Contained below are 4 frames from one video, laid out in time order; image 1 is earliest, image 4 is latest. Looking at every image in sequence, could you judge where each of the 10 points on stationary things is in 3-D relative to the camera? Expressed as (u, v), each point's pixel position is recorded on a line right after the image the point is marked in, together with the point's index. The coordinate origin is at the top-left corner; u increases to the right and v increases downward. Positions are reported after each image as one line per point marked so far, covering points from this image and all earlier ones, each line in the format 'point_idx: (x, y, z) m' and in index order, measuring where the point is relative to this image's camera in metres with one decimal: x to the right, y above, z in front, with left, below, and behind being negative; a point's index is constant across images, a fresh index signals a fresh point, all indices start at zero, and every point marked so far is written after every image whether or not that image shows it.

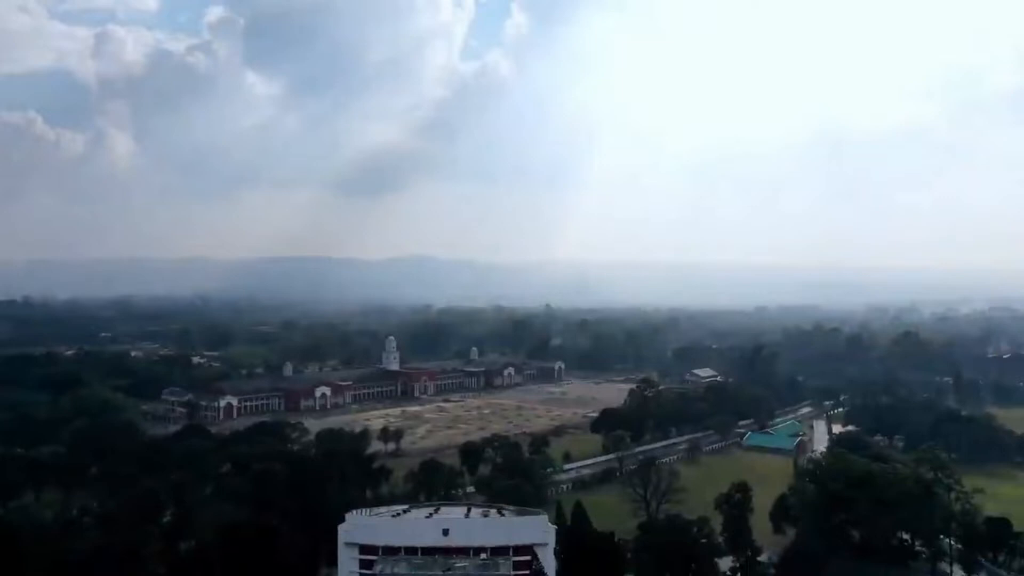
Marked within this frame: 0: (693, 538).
0: (+3.2, -4.4, +15.3) m
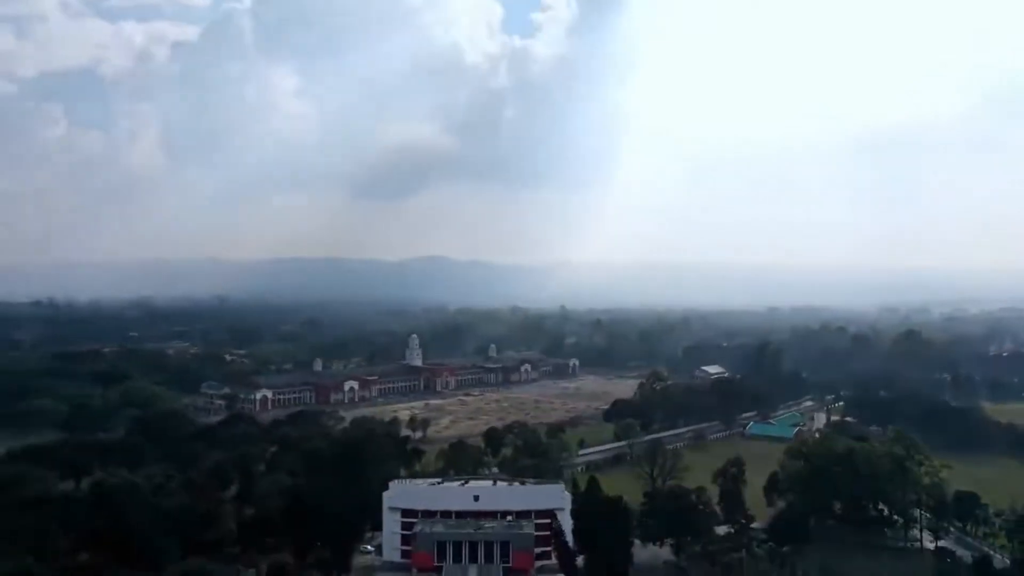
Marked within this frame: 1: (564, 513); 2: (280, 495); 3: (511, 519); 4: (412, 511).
0: (+3.6, -4.4, +17.6) m
1: (+1.0, -4.5, +17.5) m
2: (-4.5, -4.1, +17.4) m
3: (0.0, -4.6, +17.3) m
4: (-2.0, -4.4, +17.5) m
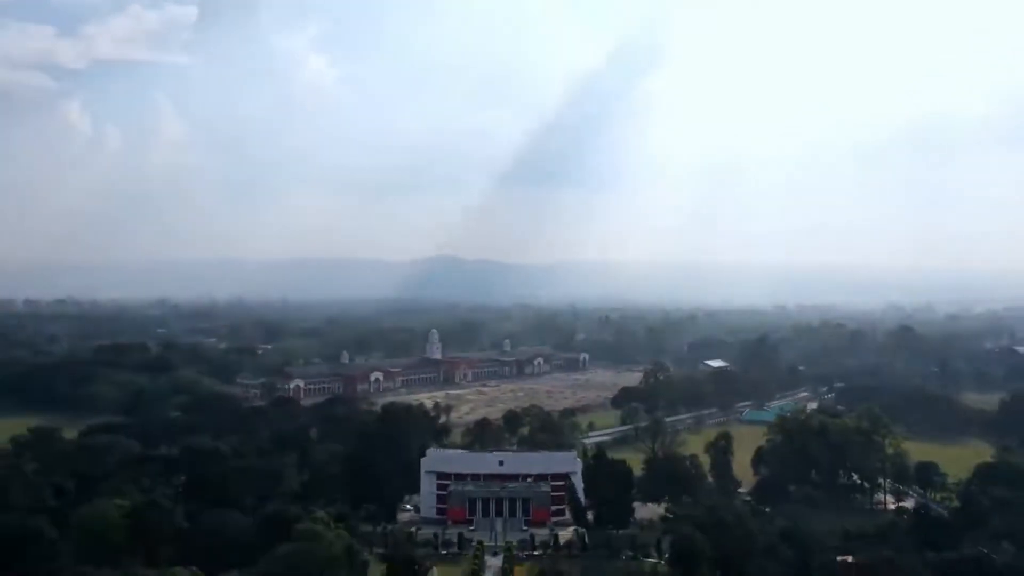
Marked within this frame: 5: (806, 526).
0: (+4.1, -4.3, +20.6) m
1: (+1.5, -4.4, +20.6) m
2: (-4.0, -4.1, +20.5) m
3: (+0.4, -4.5, +20.3) m
4: (-1.6, -4.3, +20.5) m
5: (+5.9, -4.7, +17.7) m
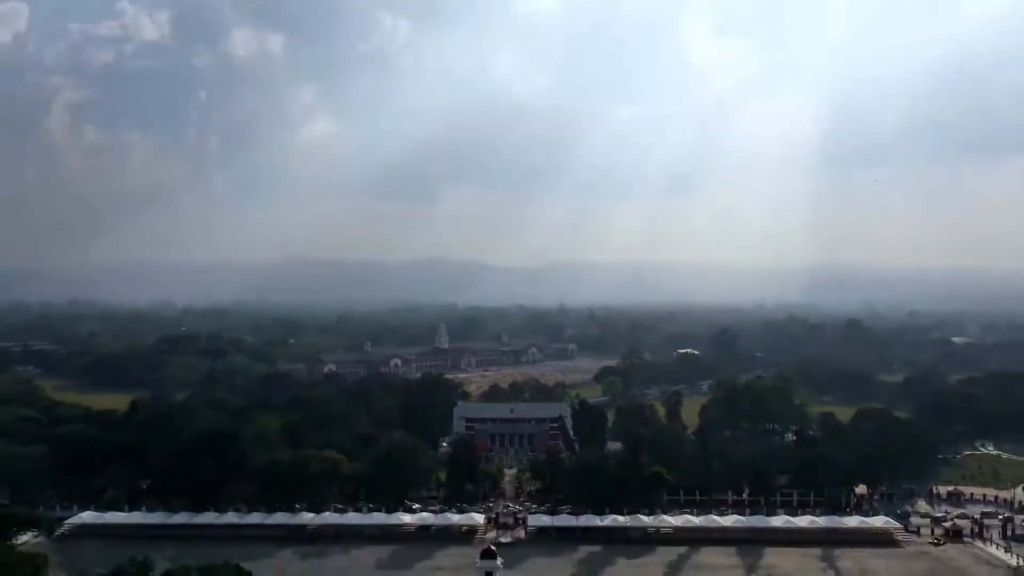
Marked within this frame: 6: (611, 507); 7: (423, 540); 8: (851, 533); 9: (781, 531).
0: (+4.4, -4.1, +28.5) m
1: (+1.8, -4.3, +28.4) m
2: (-3.8, -3.9, +28.3) m
3: (+0.7, -4.3, +28.2) m
4: (-1.3, -4.2, +28.4) m
5: (+6.2, -4.6, +25.7) m
6: (+2.2, -4.9, +19.7) m
7: (-1.9, -5.3, +18.4) m
8: (+7.1, -5.1, +18.4) m
9: (+5.7, -5.1, +18.5) m
